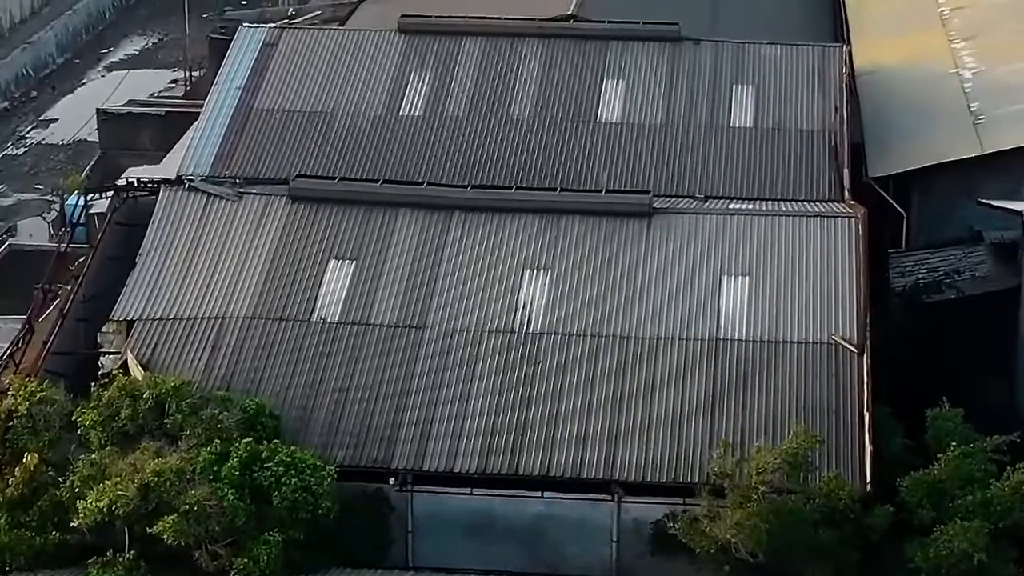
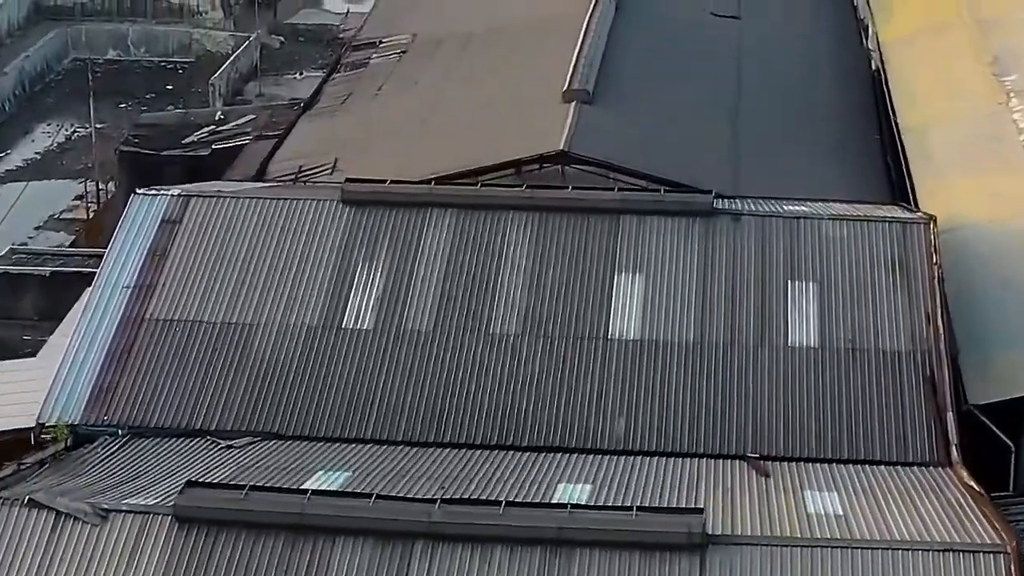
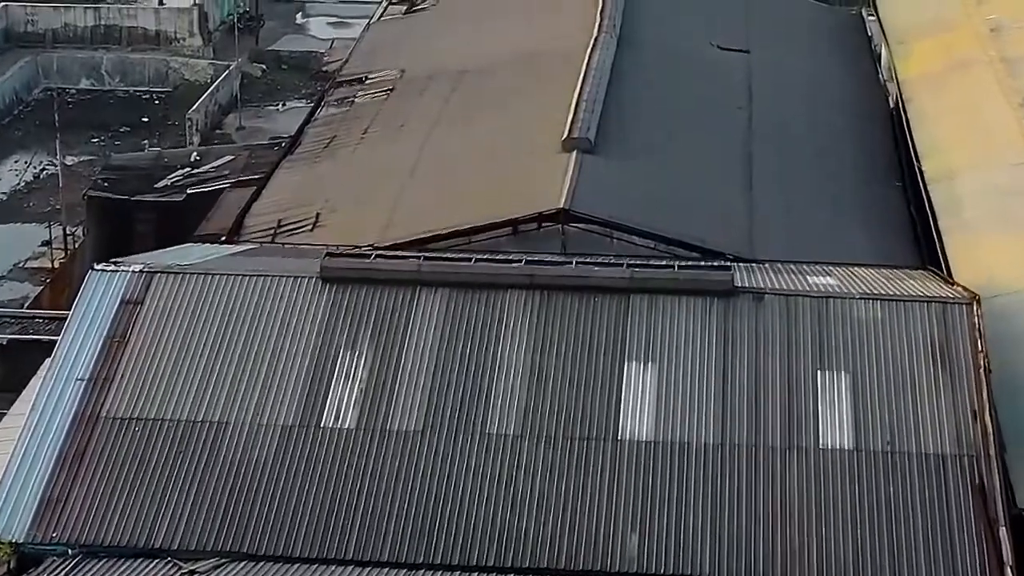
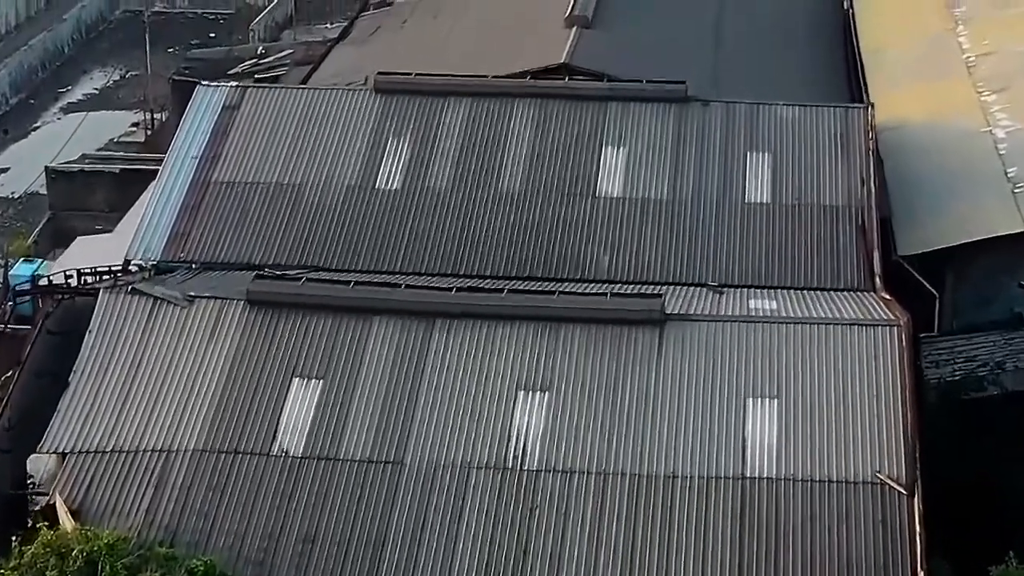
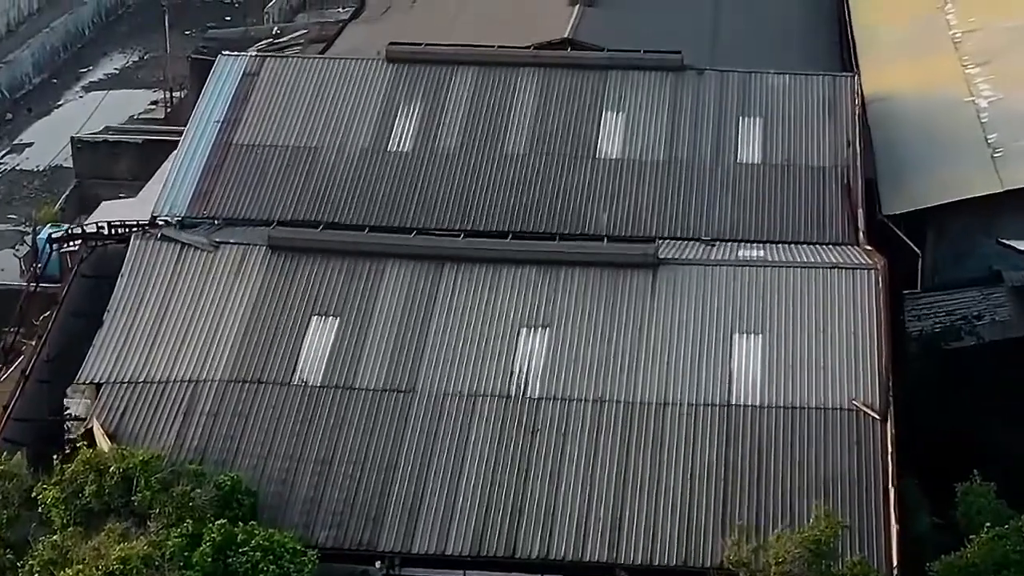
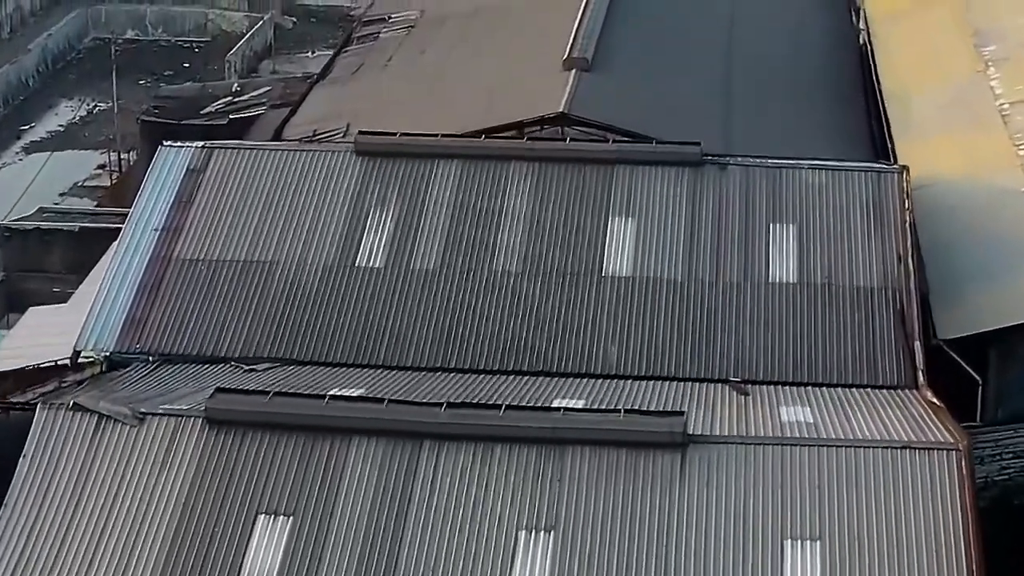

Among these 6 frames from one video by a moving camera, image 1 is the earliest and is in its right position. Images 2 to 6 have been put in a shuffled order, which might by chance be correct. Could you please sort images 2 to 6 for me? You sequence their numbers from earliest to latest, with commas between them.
5, 4, 6, 2, 3
